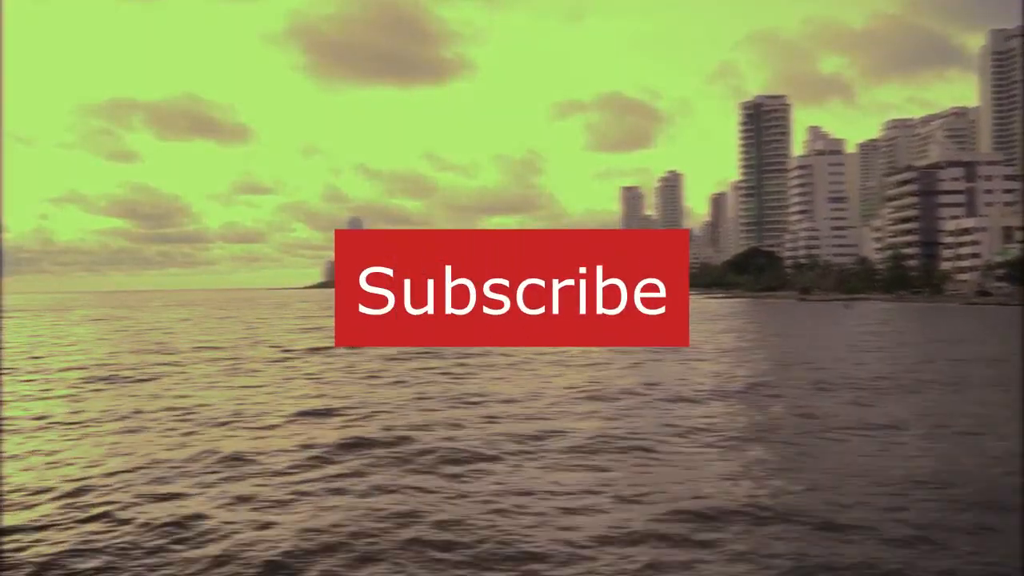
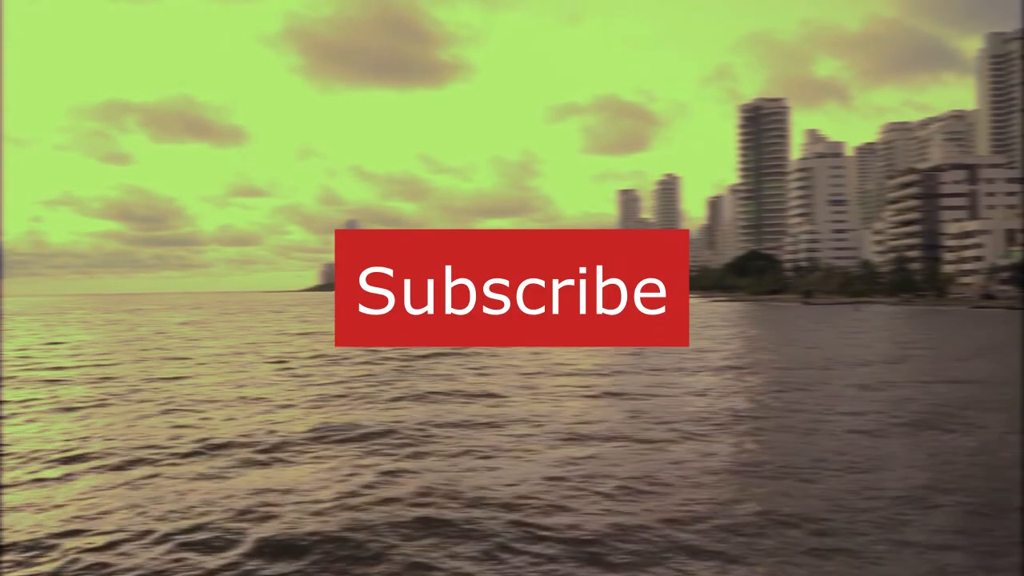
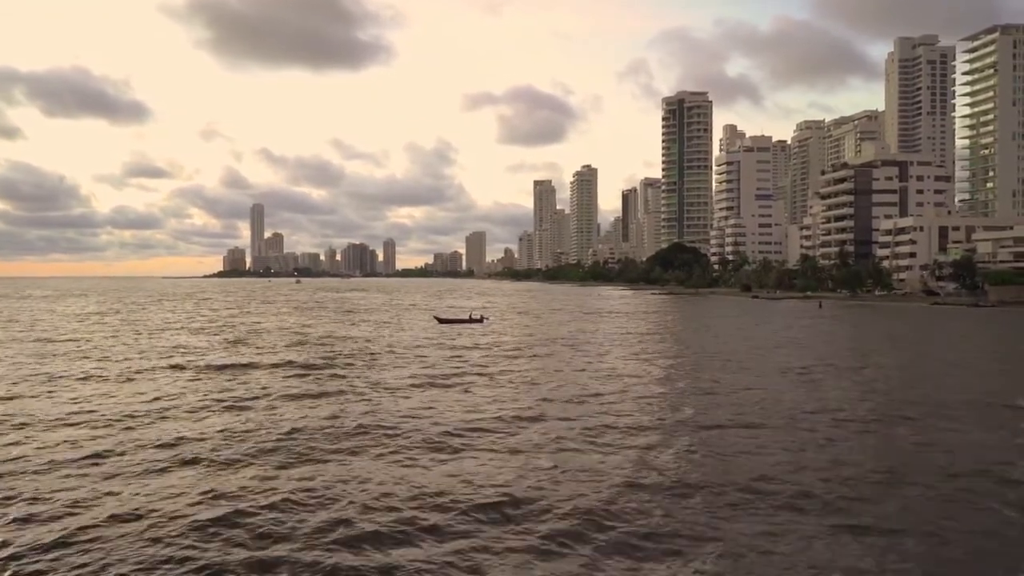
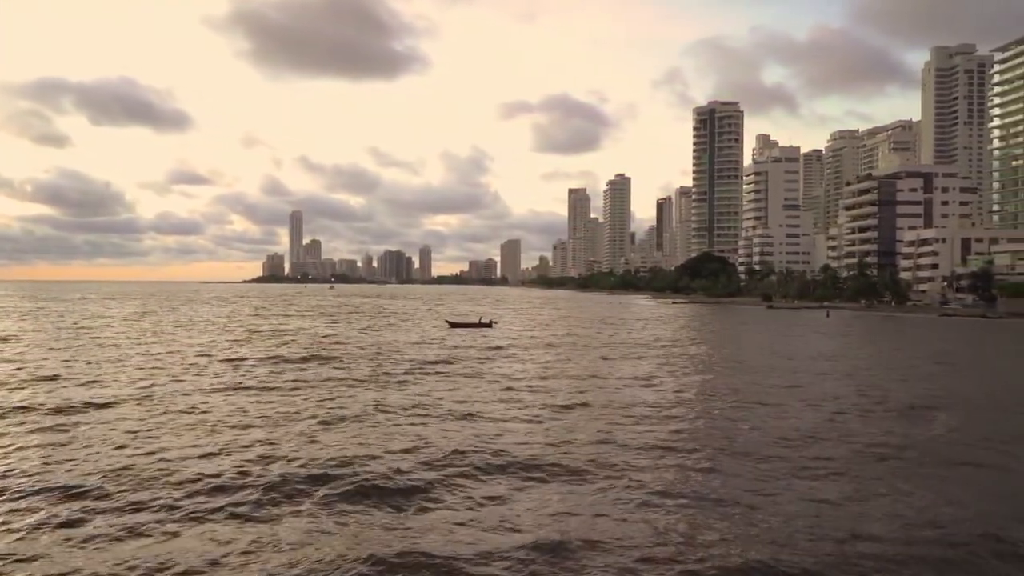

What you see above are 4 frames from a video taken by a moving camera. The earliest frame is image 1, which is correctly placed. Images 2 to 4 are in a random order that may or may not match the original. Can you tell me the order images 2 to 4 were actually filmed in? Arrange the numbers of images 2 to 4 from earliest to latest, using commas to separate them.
2, 4, 3
